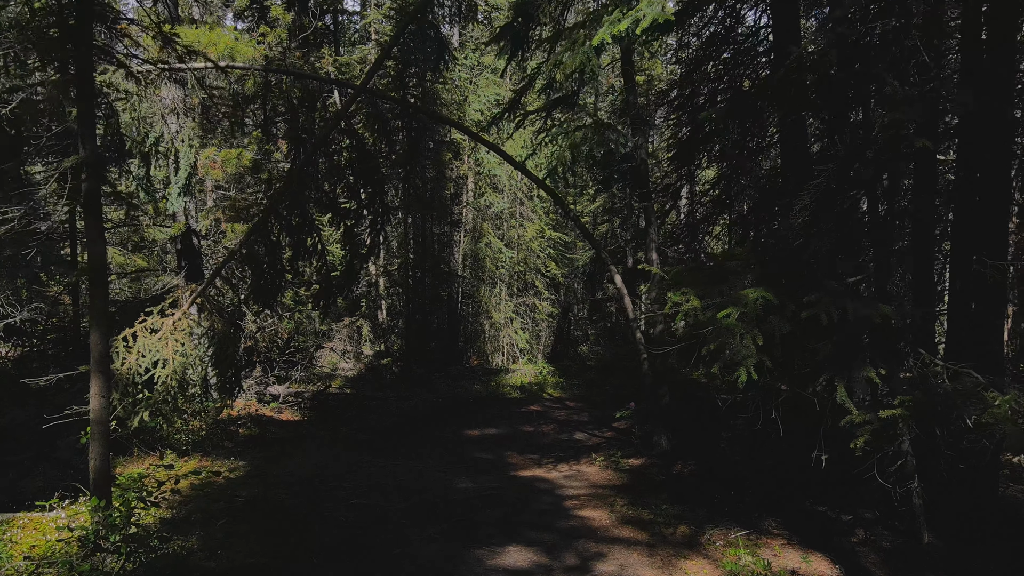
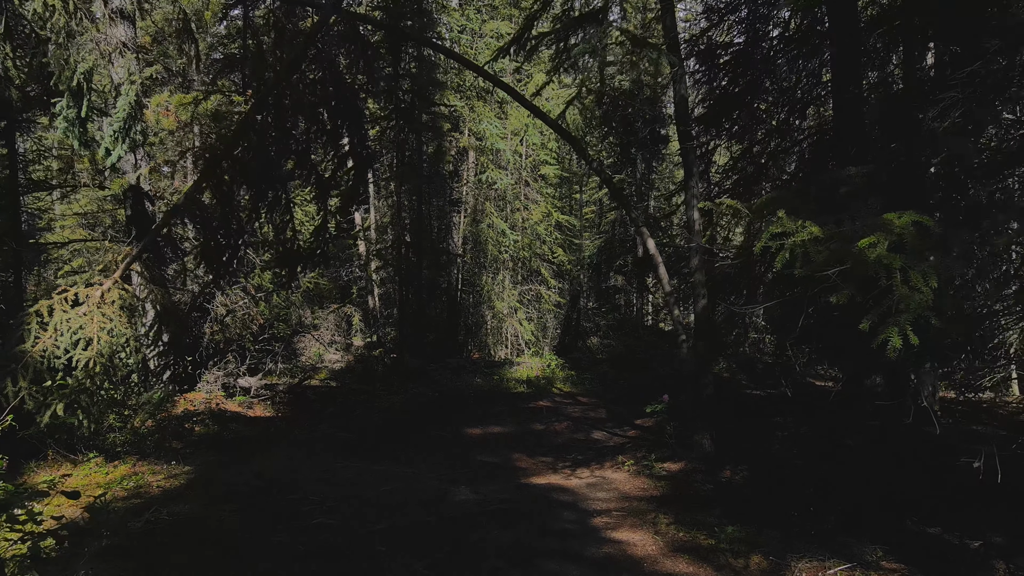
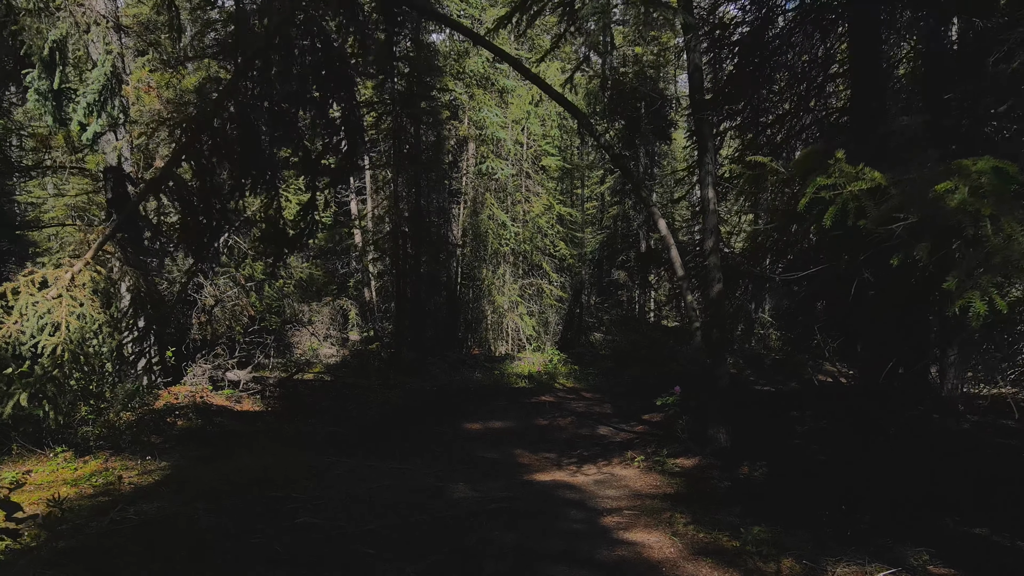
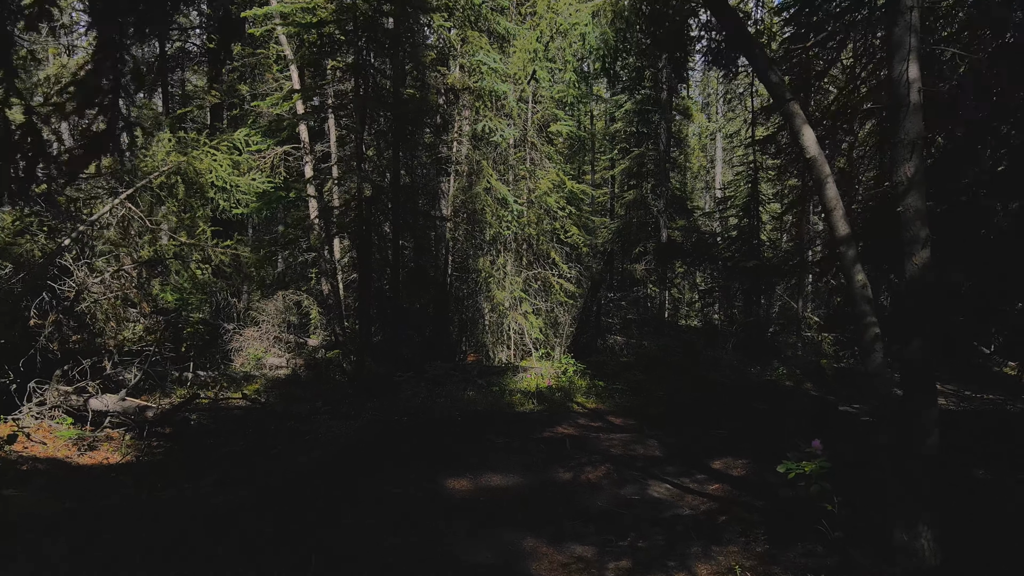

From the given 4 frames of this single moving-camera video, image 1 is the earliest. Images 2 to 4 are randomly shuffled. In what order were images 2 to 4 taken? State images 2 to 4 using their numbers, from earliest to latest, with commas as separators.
2, 3, 4
